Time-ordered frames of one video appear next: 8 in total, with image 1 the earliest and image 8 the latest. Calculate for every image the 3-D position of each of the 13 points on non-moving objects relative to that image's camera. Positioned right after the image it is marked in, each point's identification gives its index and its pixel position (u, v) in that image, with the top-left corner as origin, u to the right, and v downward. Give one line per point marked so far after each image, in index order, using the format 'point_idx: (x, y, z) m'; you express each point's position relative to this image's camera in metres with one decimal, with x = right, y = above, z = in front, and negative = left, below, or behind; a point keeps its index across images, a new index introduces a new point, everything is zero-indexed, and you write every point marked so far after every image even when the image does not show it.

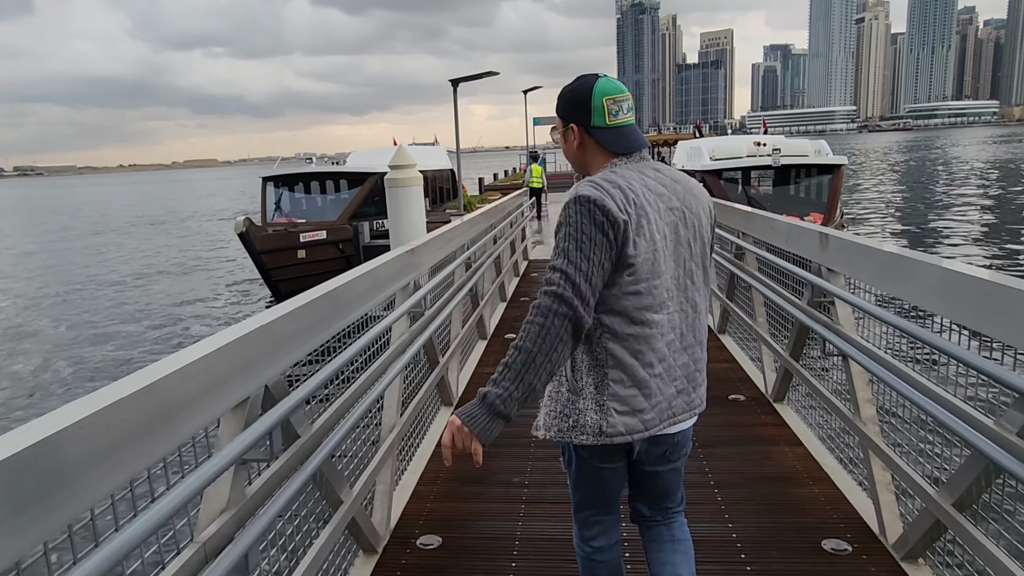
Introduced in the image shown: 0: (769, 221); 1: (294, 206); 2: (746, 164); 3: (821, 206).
0: (+2.6, +0.7, +6.6) m
1: (-4.7, +1.7, +13.5) m
2: (+4.0, +2.2, +11.2) m
3: (+5.3, +1.4, +11.1) m
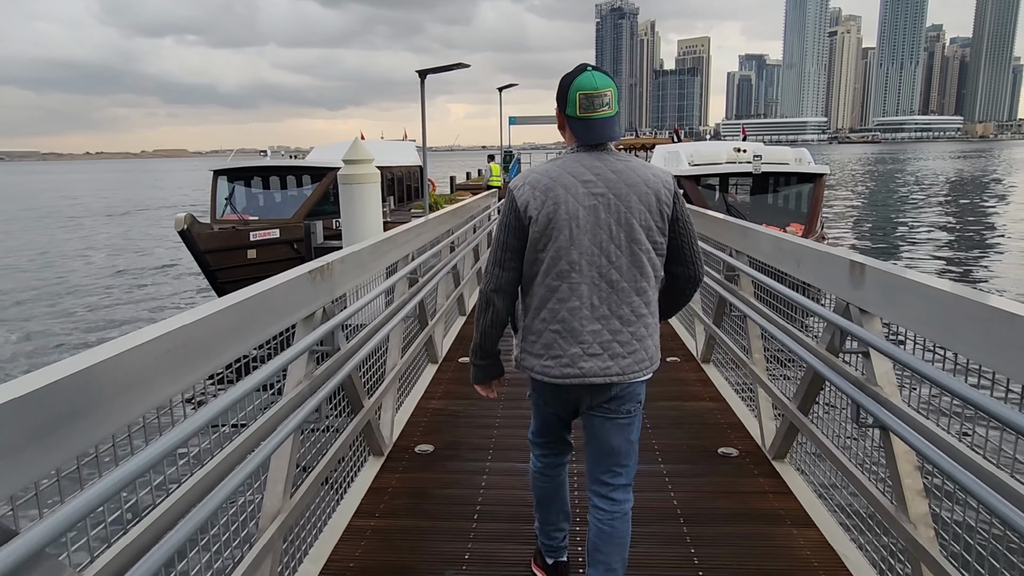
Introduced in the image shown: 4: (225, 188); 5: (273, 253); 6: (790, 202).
0: (+2.2, +0.5, +6.1) m
1: (-5.3, +1.7, +12.7) m
2: (+3.5, +2.0, +10.8) m
3: (+4.8, +1.2, +10.7) m
4: (-5.6, +1.9, +12.6) m
5: (-4.4, +0.7, +11.8) m
6: (+4.7, +1.4, +10.7) m
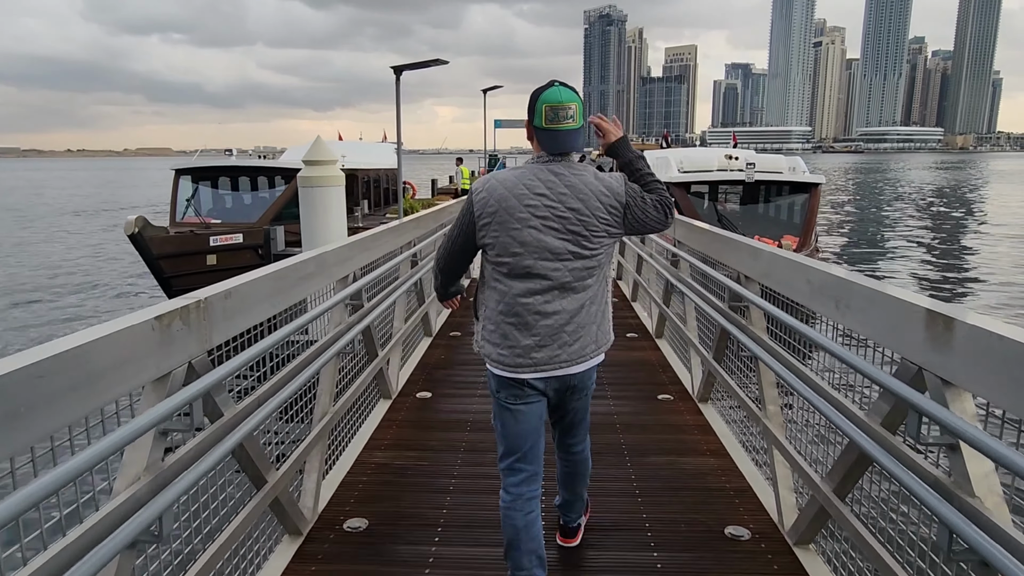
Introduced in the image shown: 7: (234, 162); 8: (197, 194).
0: (+2.0, +0.3, +5.5) m
1: (-5.6, +1.6, +12.0) m
2: (+3.2, +1.8, +10.3) m
3: (+4.5, +0.9, +10.2) m
4: (-6.0, +1.8, +11.9) m
5: (-4.7, +0.5, +11.1) m
6: (+4.3, +1.2, +10.2) m
7: (-5.1, +2.3, +11.8) m
8: (-5.9, +1.8, +12.0) m
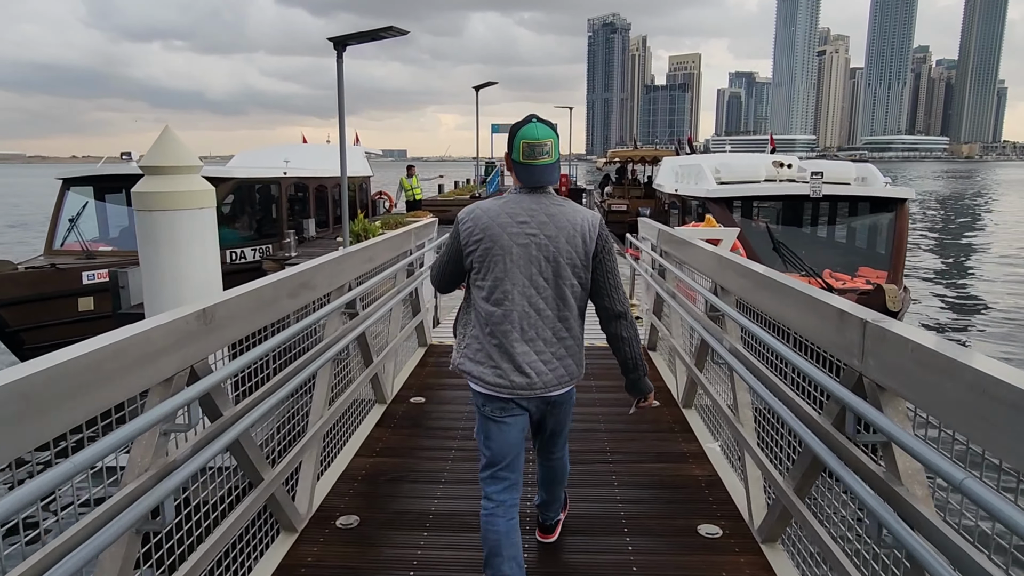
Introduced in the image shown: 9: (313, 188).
0: (+1.8, -0.2, +3.1) m
1: (-5.7, +1.0, +9.7) m
2: (+3.1, +1.2, +7.9) m
3: (+4.4, +0.4, +7.8) m
4: (-6.1, +1.3, +9.6) m
5: (-4.9, 0.0, +8.8) m
6: (+4.2, +0.6, +7.8) m
7: (-5.2, +1.7, +9.4) m
8: (-6.1, +1.2, +9.7) m
9: (-3.1, +1.5, +9.9) m
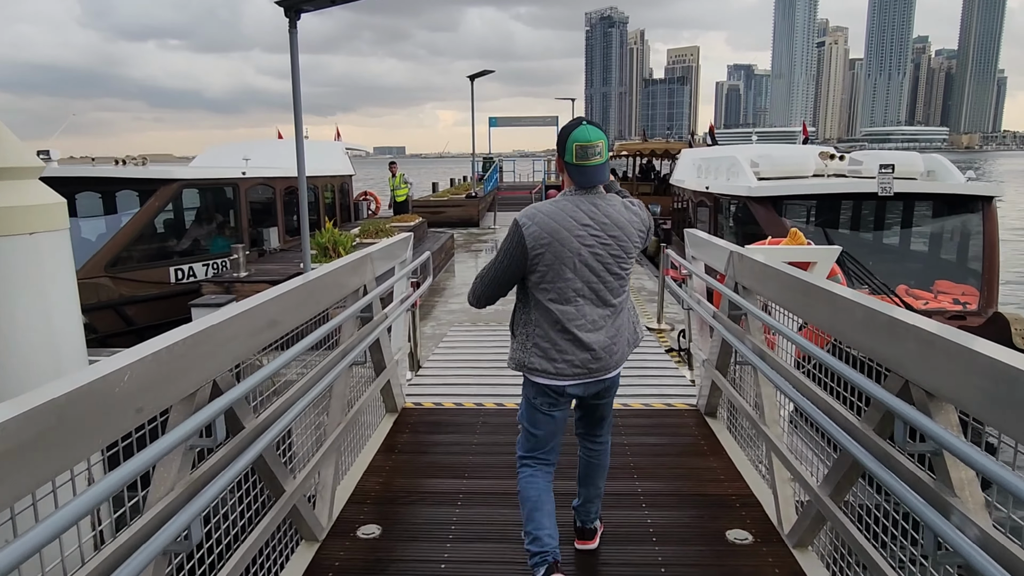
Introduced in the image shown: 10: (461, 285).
0: (+1.8, -0.4, +1.8) m
1: (-5.7, +0.8, +8.4) m
2: (+3.1, +1.0, +6.6) m
3: (+4.4, +0.2, +6.5) m
4: (-6.1, +1.0, +8.2) m
5: (-4.8, -0.3, +7.4) m
6: (+4.2, +0.5, +6.5) m
7: (-5.2, +1.5, +8.1) m
8: (-6.1, +0.9, +8.4) m
9: (-3.1, +1.3, +8.6) m
10: (-0.7, 0.0, +8.0) m
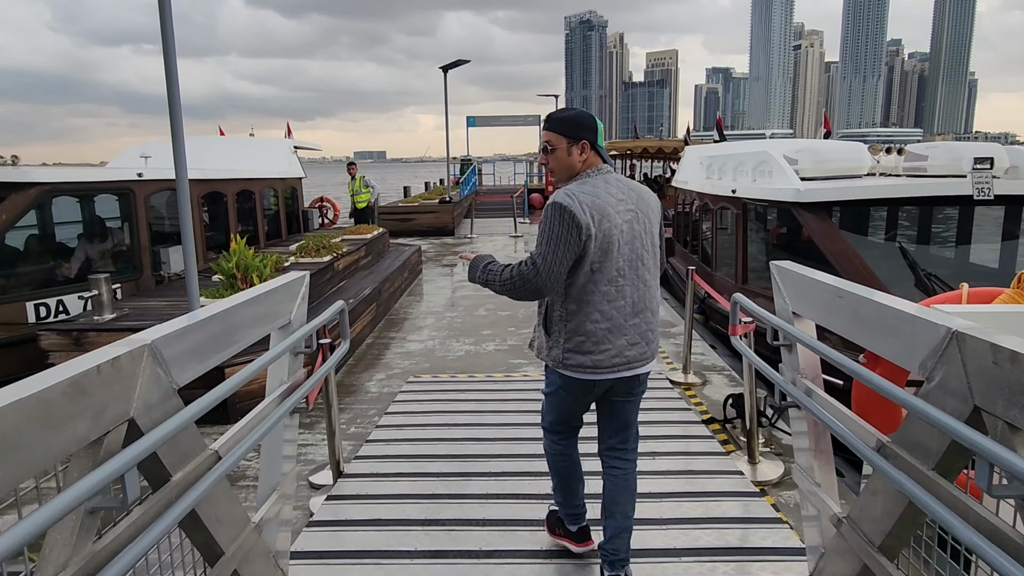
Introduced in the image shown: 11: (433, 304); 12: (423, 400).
0: (+1.8, -0.6, +0.3) m
1: (-6.0, +0.4, +6.7) m
2: (+2.9, +0.8, +5.1) m
3: (+4.2, 0.0, +5.1) m
4: (-6.4, +0.6, +6.5) m
5: (-5.1, -0.6, +5.8) m
6: (+4.0, +0.2, +5.1) m
7: (-5.5, +1.1, +6.4) m
8: (-6.3, +0.6, +6.7) m
9: (-3.3, +1.0, +7.0) m
10: (-0.9, -0.3, +6.5) m
11: (-0.8, -0.2, +6.9) m
12: (-0.6, -0.7, +4.1) m
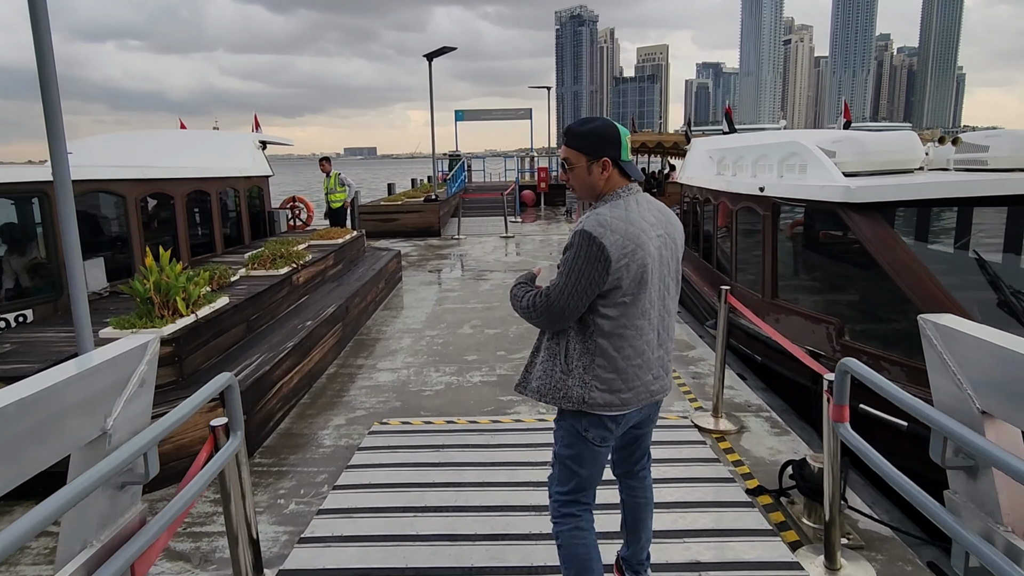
0: (+1.8, -0.8, -0.5) m
1: (-6.1, +0.3, +5.7) m
2: (+2.8, +0.7, +4.3) m
3: (+4.1, -0.1, +4.3) m
4: (-6.5, +0.5, +5.6) m
5: (-5.1, -0.8, +4.8) m
6: (+3.9, +0.1, +4.3) m
7: (-5.6, +1.0, +5.5) m
8: (-6.4, +0.4, +5.7) m
9: (-3.4, +0.8, +6.1) m
10: (-1.0, -0.4, +5.6) m
11: (-0.9, -0.3, +6.0) m
12: (-0.6, -0.9, +3.3) m
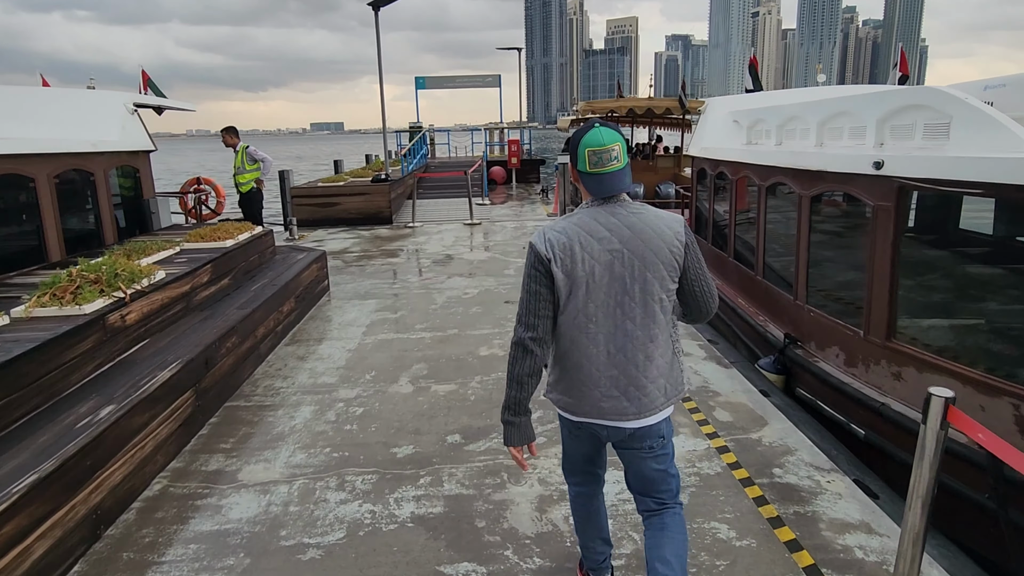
0: (+1.8, -1.1, -2.3) m
1: (-6.3, 0.0, +3.5) m
2: (+2.6, +0.5, +2.5) m
3: (+3.9, -0.3, +2.5) m
4: (-6.7, +0.2, +3.4) m
5: (-5.3, -1.1, +2.7) m
6: (+3.8, 0.0, +2.5) m
7: (-5.8, +0.7, +3.3) m
8: (-6.6, +0.1, +3.5) m
9: (-3.7, +0.6, +3.9) m
10: (-1.2, -0.6, +3.6) m
11: (-1.2, -0.5, +4.0) m
12: (-0.7, -1.1, +1.3) m
